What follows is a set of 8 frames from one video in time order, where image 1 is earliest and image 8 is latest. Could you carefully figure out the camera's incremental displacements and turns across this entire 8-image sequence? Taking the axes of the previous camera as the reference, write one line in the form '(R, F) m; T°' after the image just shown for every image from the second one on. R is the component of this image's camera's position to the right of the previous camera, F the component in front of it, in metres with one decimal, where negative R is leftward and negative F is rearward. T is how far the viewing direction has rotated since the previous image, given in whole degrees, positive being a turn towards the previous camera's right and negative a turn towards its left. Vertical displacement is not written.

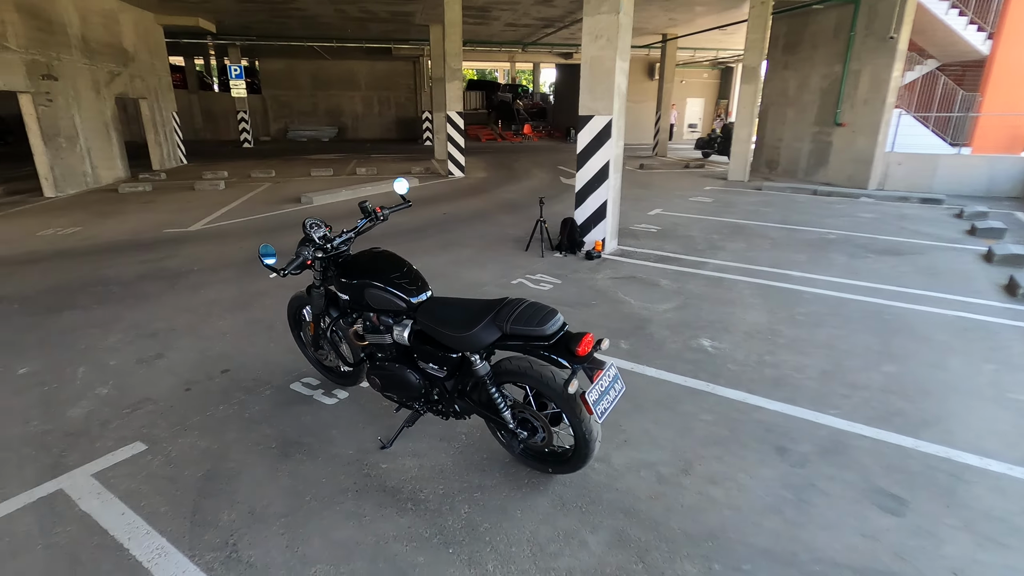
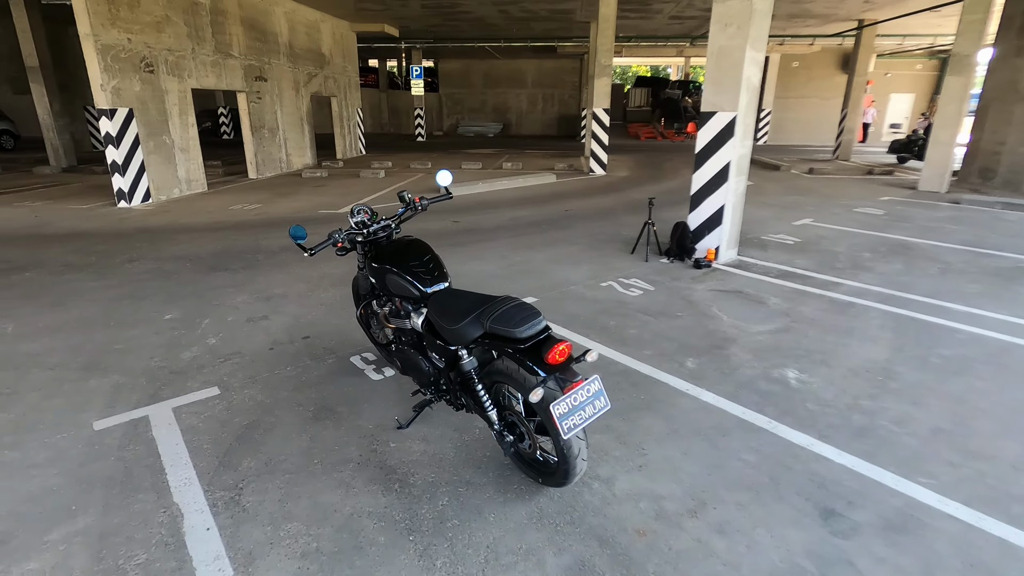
(+0.7, +0.2) m; -16°
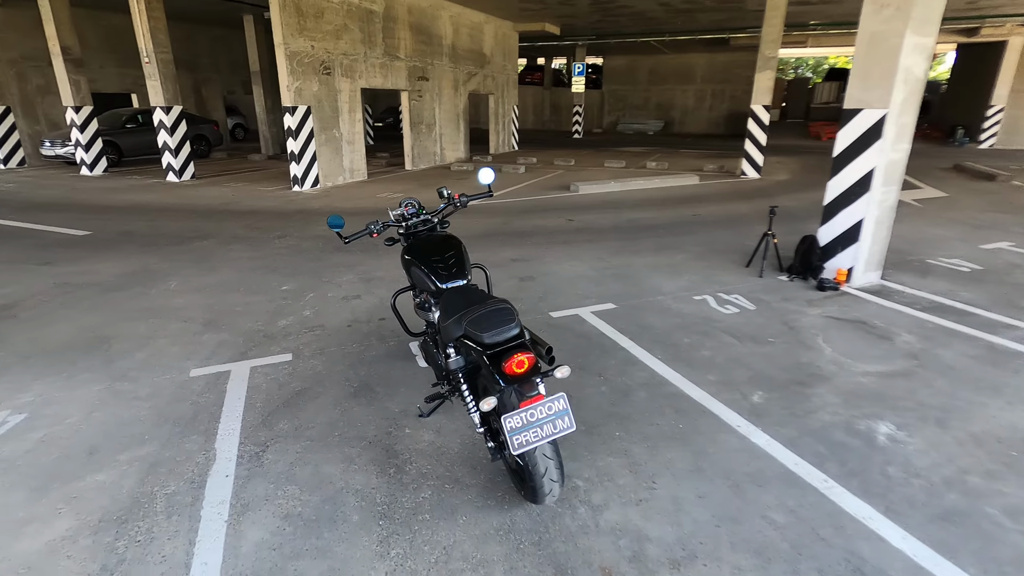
(+0.7, +0.2) m; -16°
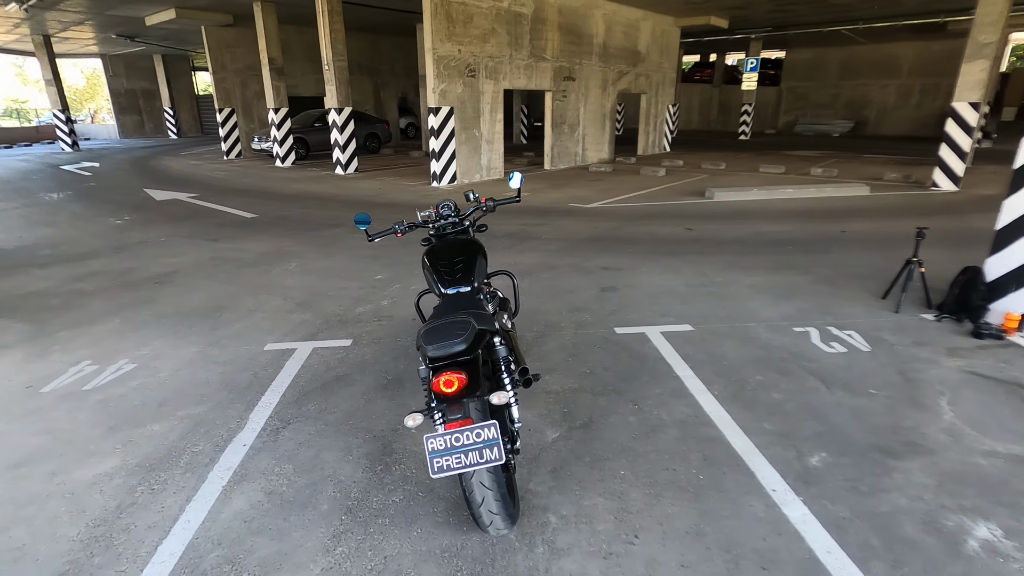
(+0.8, +0.3) m; -16°
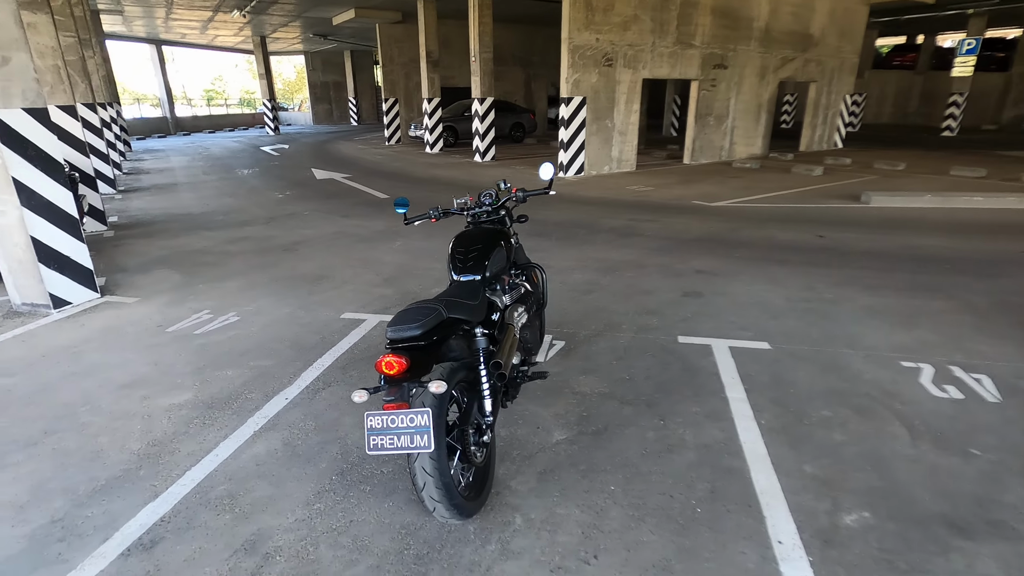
(+0.7, +0.1) m; -15°
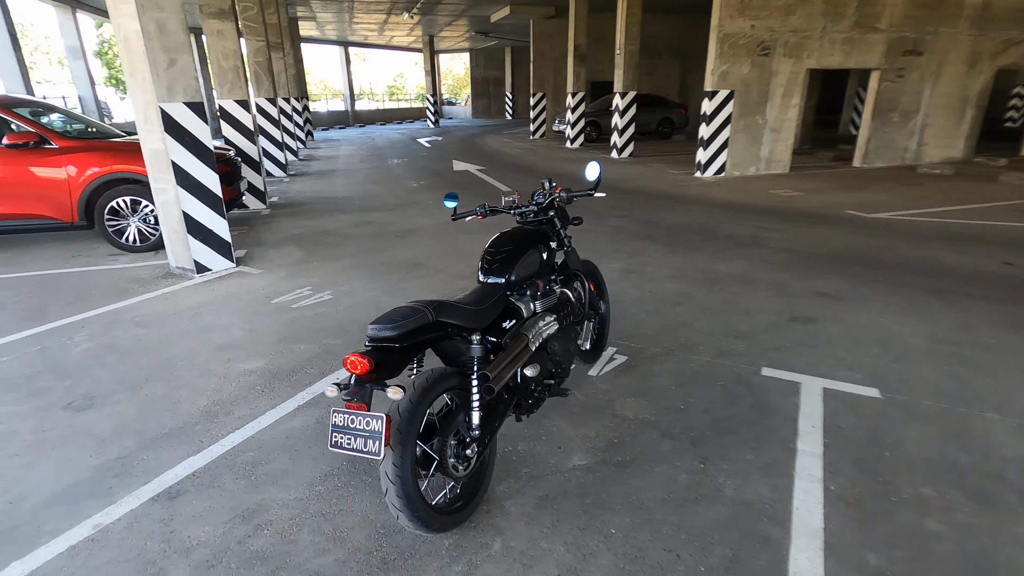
(+0.6, +0.3) m; -15°
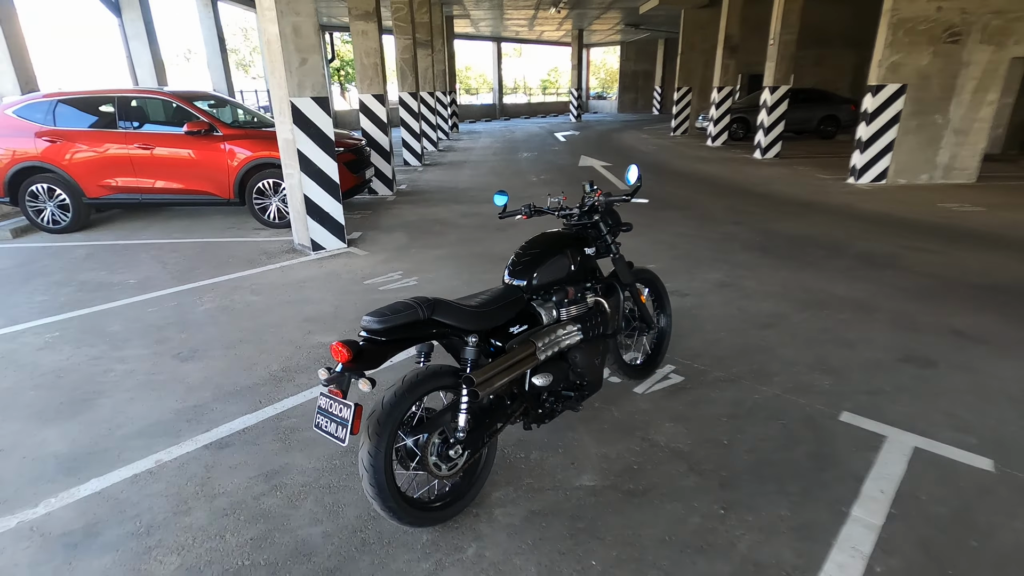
(+0.5, +0.1) m; -14°
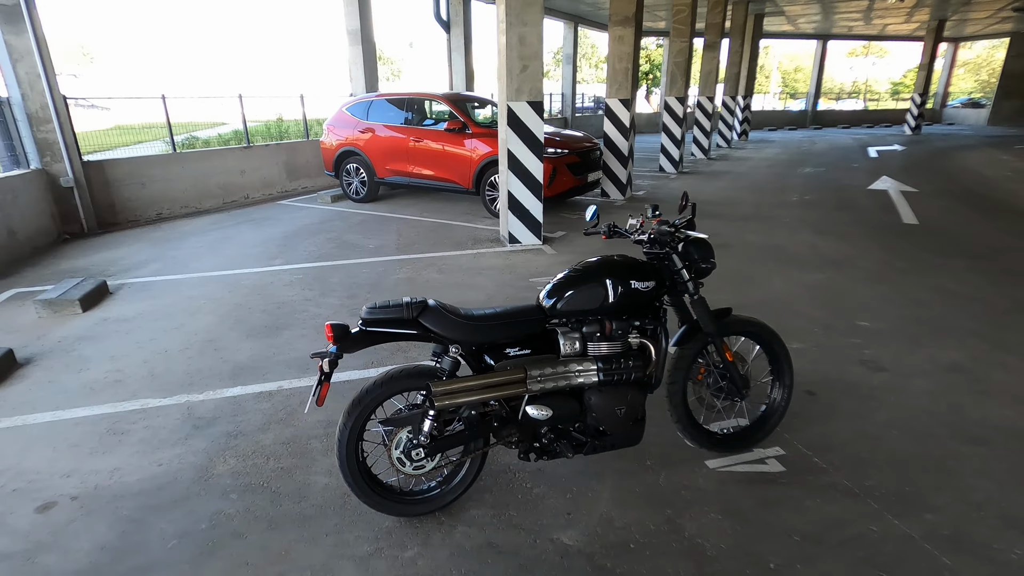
(+1.1, +0.4) m; -29°
